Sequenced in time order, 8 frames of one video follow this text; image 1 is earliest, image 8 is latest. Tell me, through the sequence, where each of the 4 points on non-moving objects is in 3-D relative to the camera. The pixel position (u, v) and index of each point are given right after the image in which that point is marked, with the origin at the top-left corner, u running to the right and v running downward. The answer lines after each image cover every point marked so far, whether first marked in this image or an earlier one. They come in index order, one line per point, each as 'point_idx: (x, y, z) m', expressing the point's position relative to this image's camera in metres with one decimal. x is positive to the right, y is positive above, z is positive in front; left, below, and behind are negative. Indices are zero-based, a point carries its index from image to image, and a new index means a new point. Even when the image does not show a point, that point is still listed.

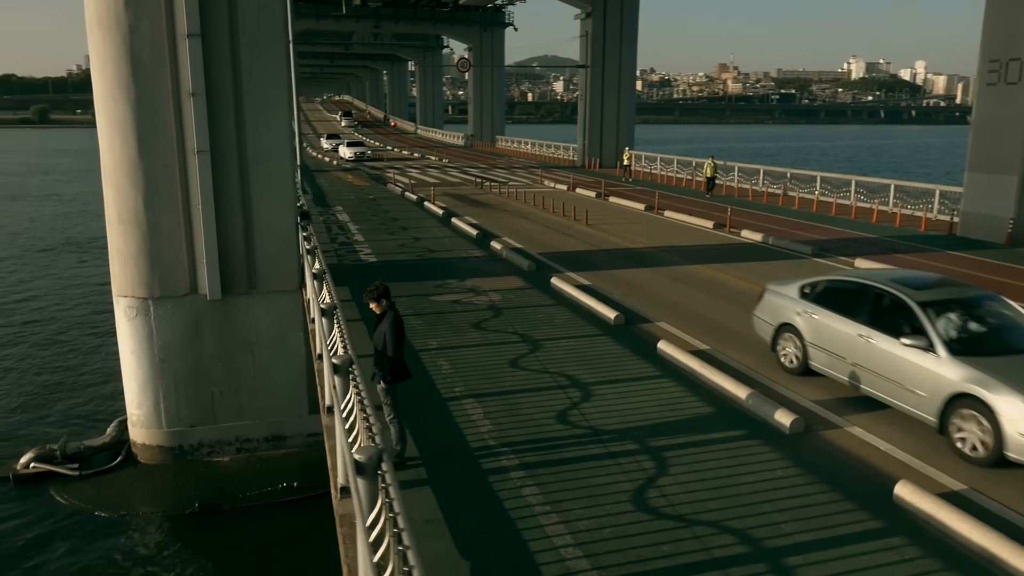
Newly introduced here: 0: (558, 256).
0: (+1.1, +0.8, +19.3) m
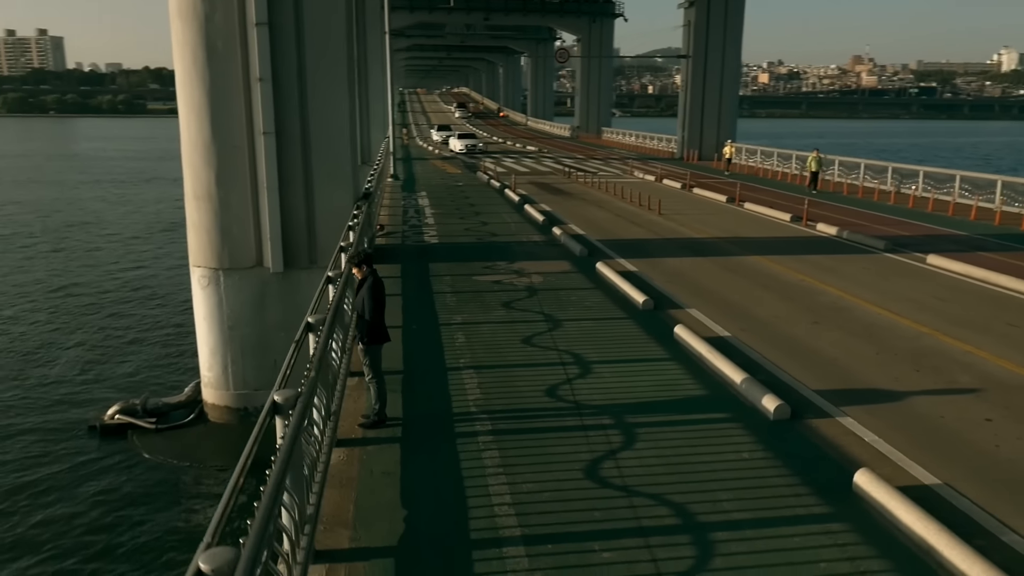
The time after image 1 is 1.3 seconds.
0: (+2.5, +1.1, +19.3) m
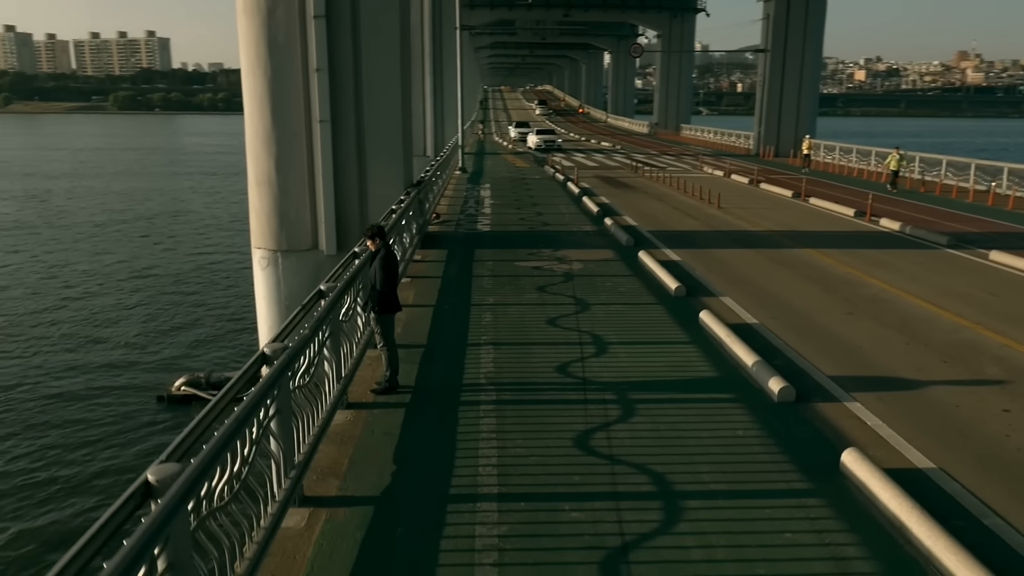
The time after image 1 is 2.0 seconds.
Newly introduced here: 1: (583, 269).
0: (+3.7, +1.3, +19.2) m
1: (+1.3, +0.4, +15.4) m
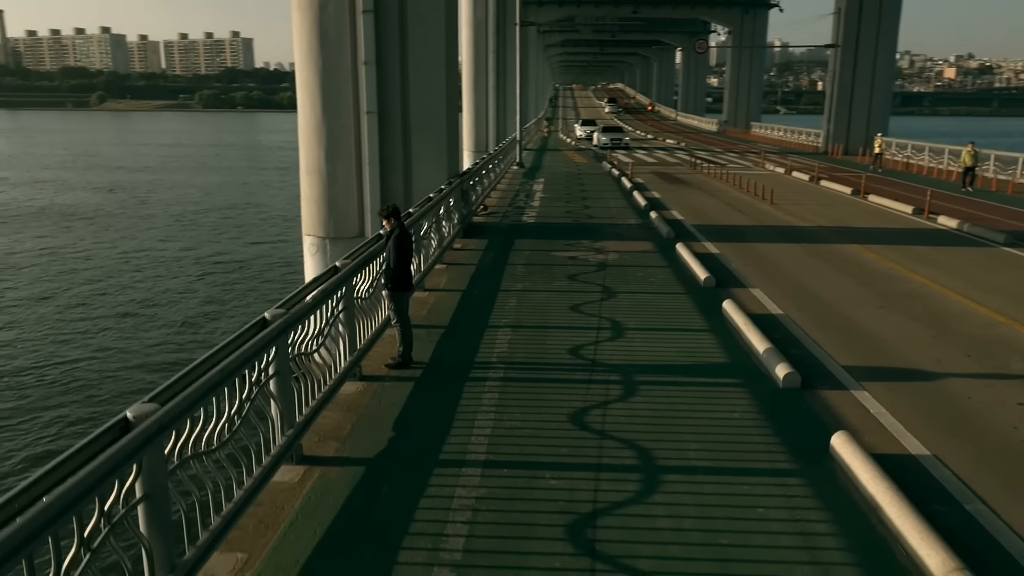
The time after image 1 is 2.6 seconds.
0: (+4.7, +1.4, +19.1) m
1: (+2.0, +0.6, +15.5) m
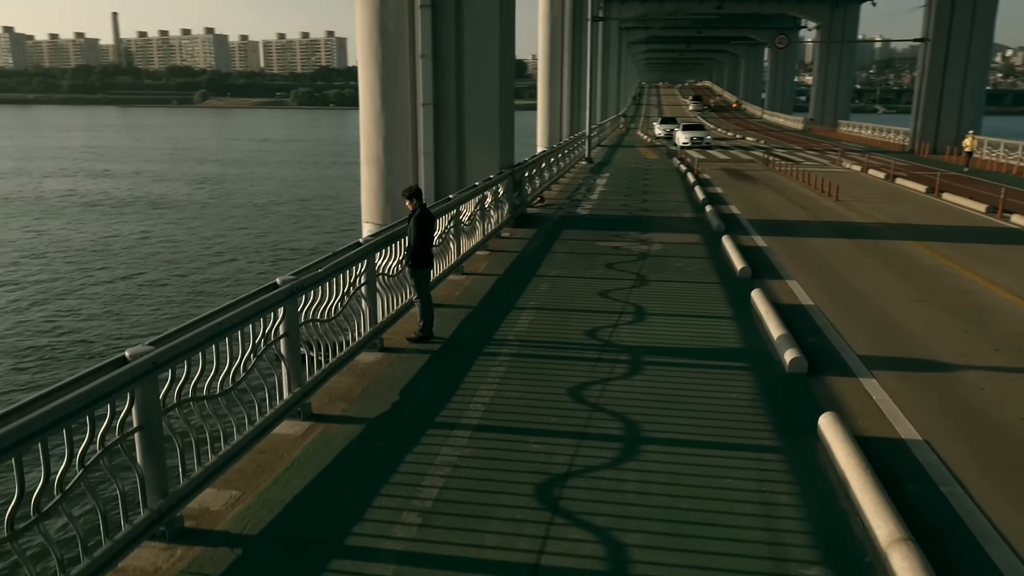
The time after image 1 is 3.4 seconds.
0: (+6.0, +1.5, +18.9) m
1: (+2.9, +0.7, +15.5) m
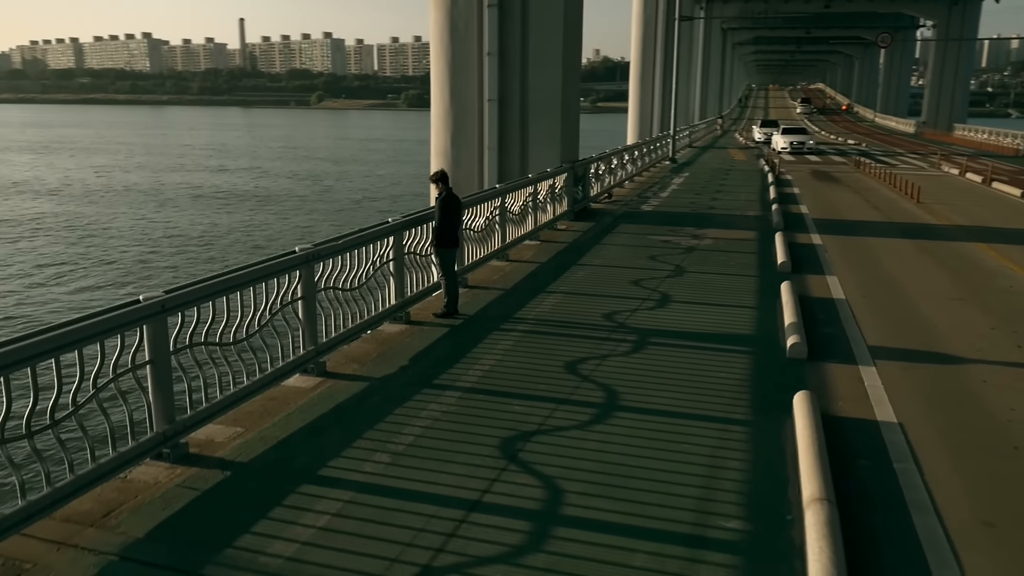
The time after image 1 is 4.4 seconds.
0: (+7.4, +1.5, +18.6) m
1: (+3.9, +0.9, +15.7) m
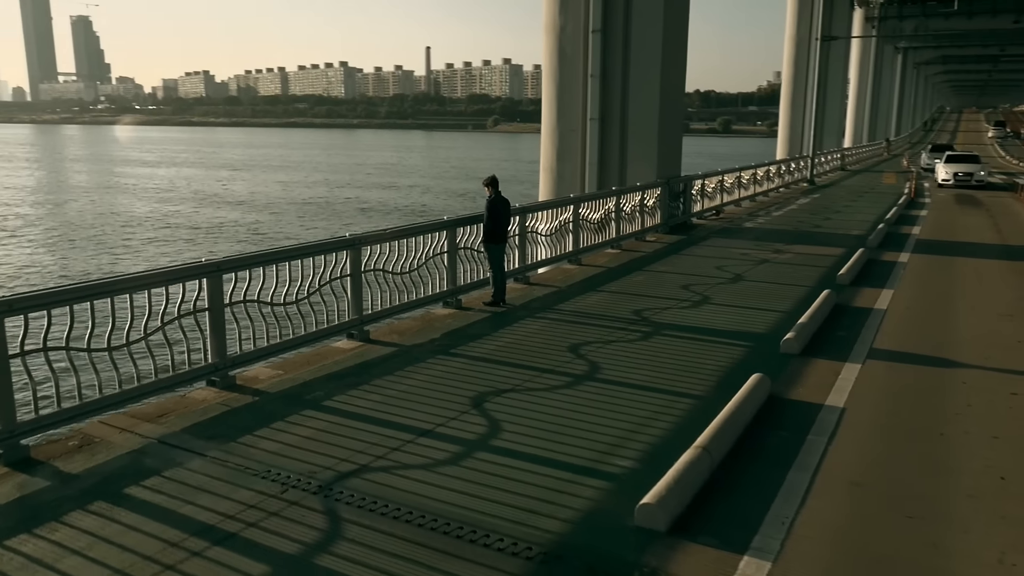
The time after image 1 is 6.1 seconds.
0: (+9.6, +1.0, +18.1) m
1: (+5.5, +0.6, +16.0) m
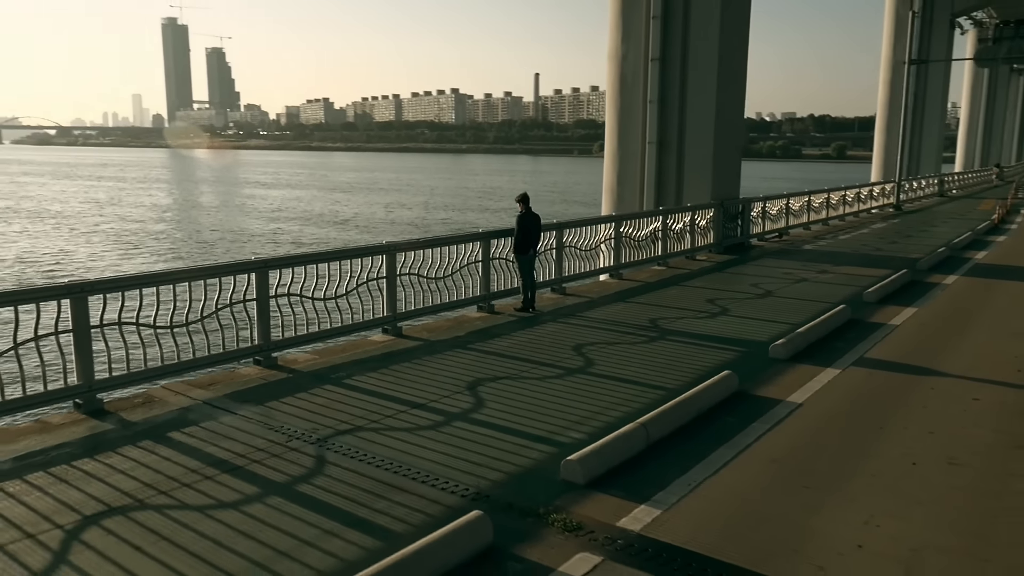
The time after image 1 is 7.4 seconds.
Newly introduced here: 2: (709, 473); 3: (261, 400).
0: (+10.9, +0.4, +18.0) m
1: (+6.5, +0.2, +16.3) m
2: (+1.6, -1.5, +6.5) m
3: (-2.6, -1.2, +8.3) m
